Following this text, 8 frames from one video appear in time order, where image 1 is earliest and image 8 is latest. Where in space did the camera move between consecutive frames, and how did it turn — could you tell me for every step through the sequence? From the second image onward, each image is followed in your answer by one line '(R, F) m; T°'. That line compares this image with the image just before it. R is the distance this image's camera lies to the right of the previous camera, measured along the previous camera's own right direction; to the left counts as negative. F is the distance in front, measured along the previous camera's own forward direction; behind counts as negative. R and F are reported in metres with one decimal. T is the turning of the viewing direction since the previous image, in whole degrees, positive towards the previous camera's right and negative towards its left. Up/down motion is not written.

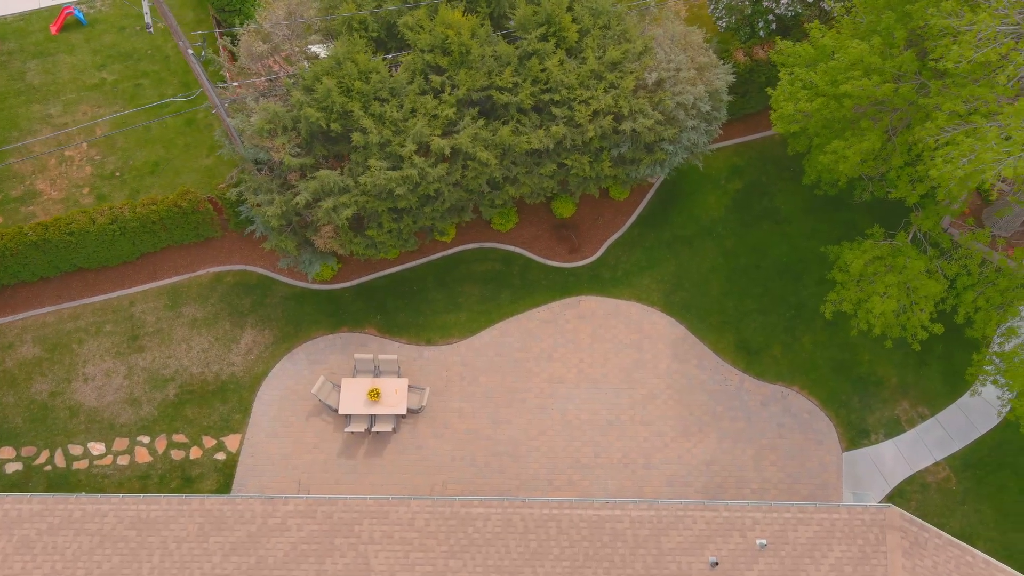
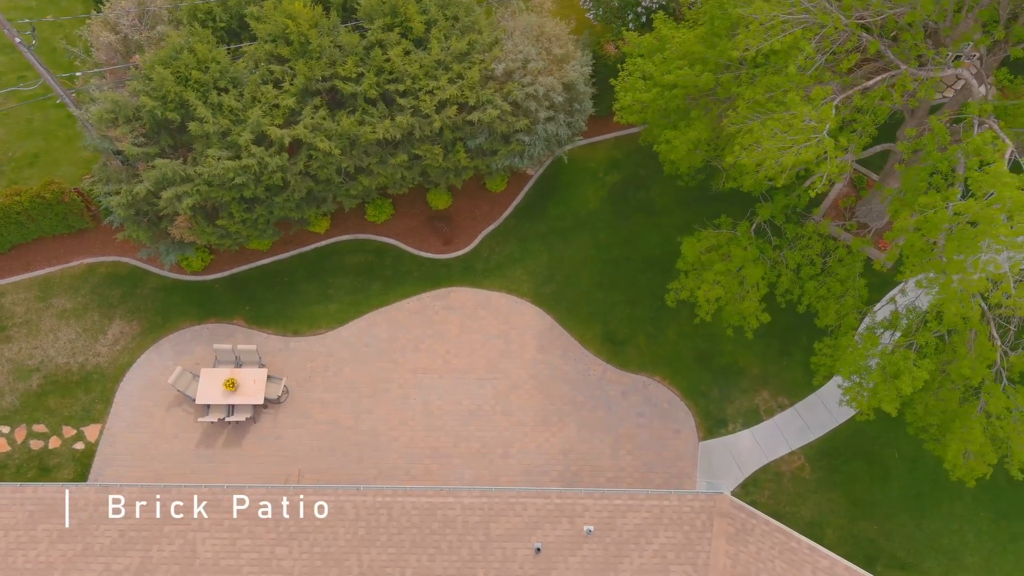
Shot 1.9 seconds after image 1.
(+4.9, -0.1) m; 0°
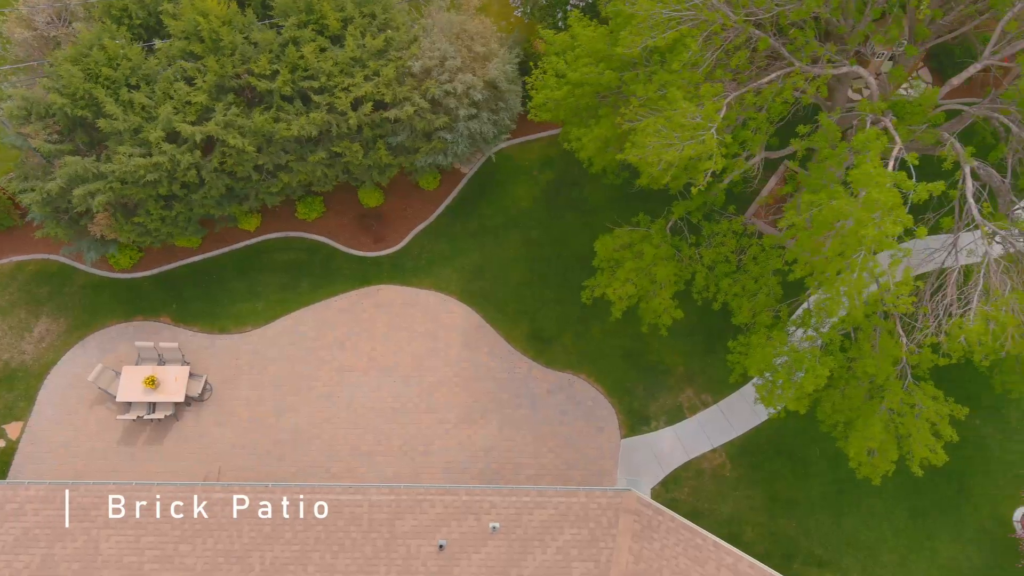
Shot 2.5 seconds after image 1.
(+2.7, 0.0) m; 0°
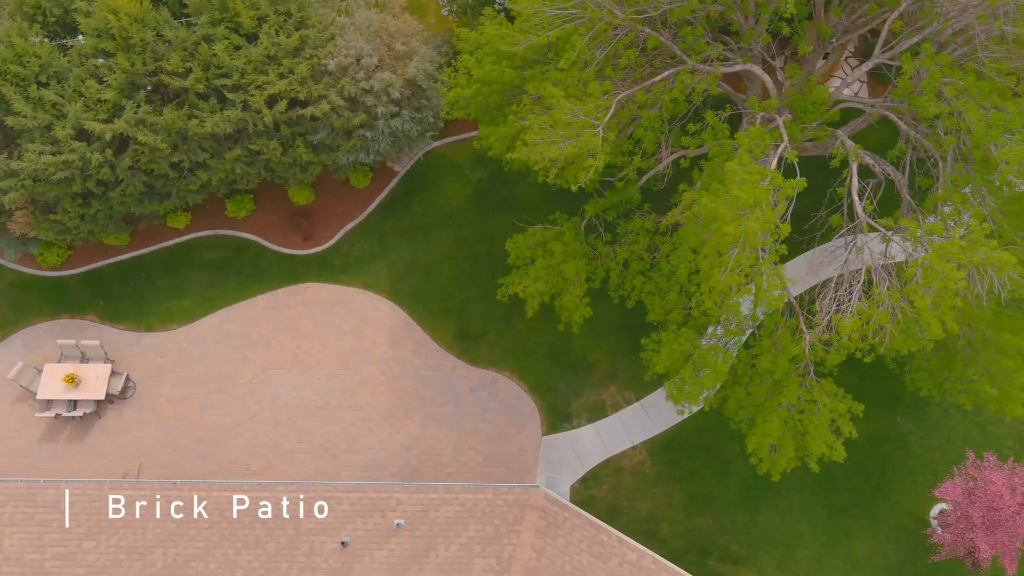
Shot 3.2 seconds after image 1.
(+2.7, 0.0) m; 0°
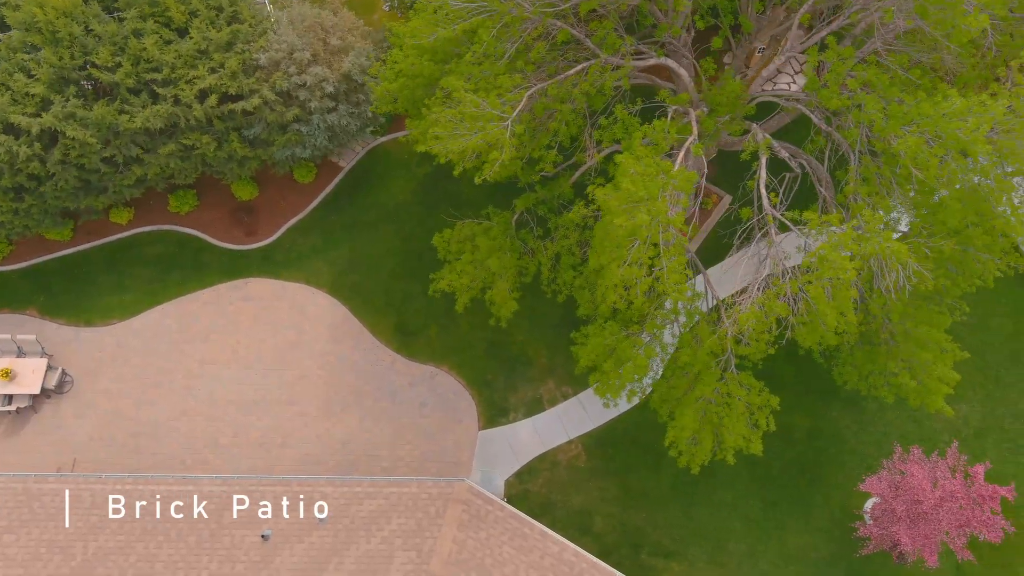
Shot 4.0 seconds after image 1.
(+2.2, 0.0) m; 0°
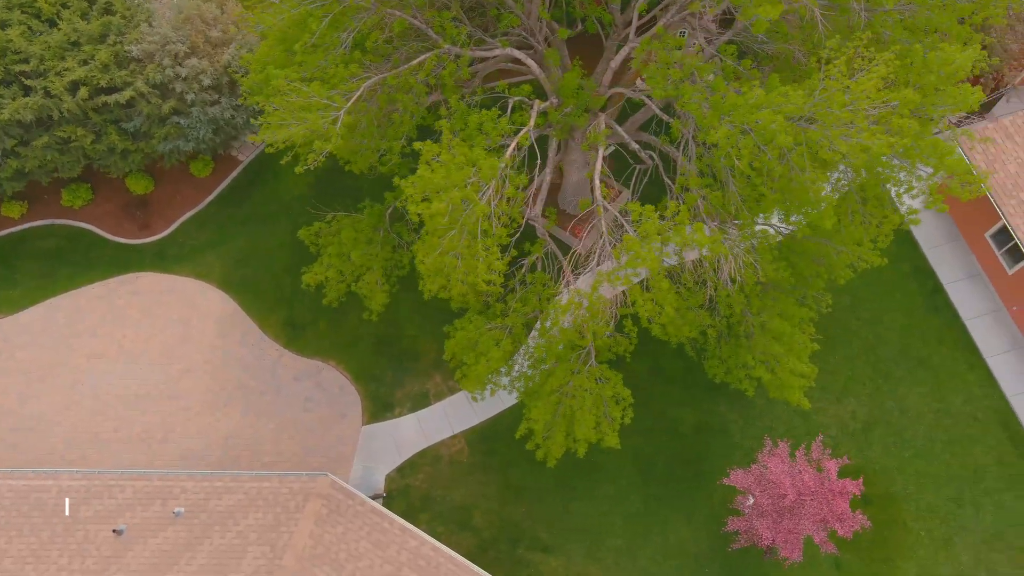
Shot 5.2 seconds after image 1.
(+4.0, +0.1) m; 0°
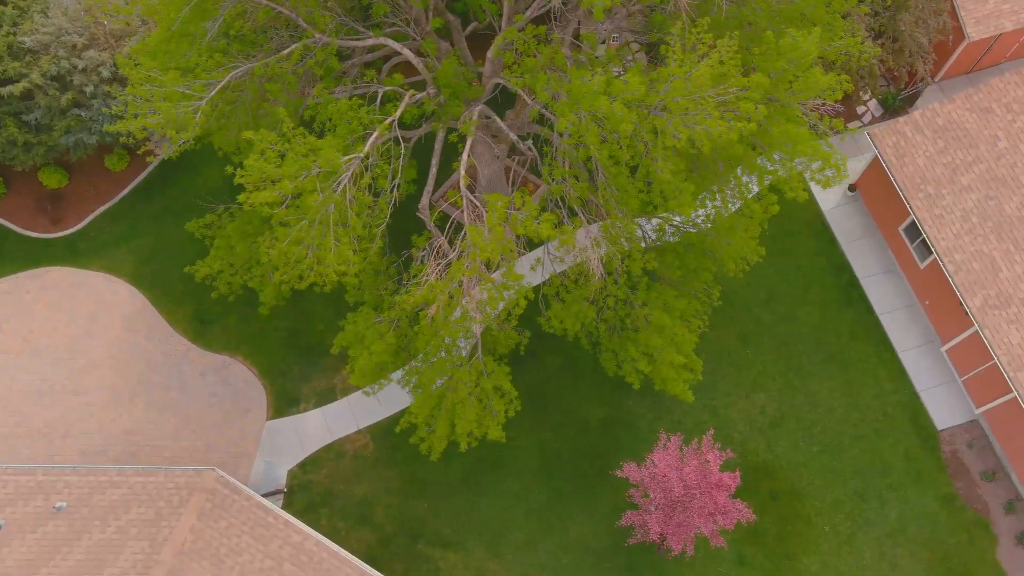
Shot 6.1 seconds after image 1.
(+3.2, +0.1) m; 0°
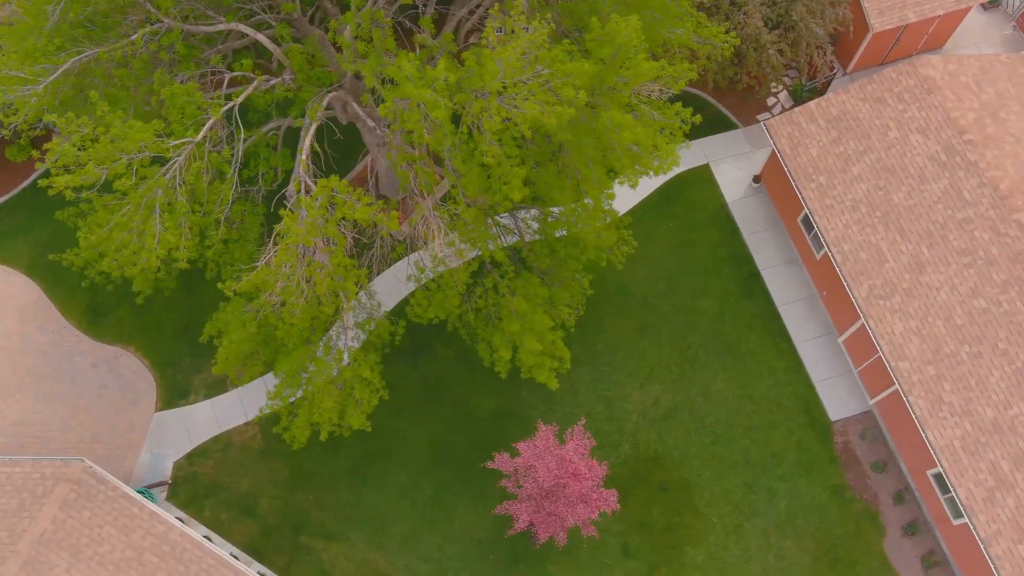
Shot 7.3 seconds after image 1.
(+3.8, +0.1) m; 0°
